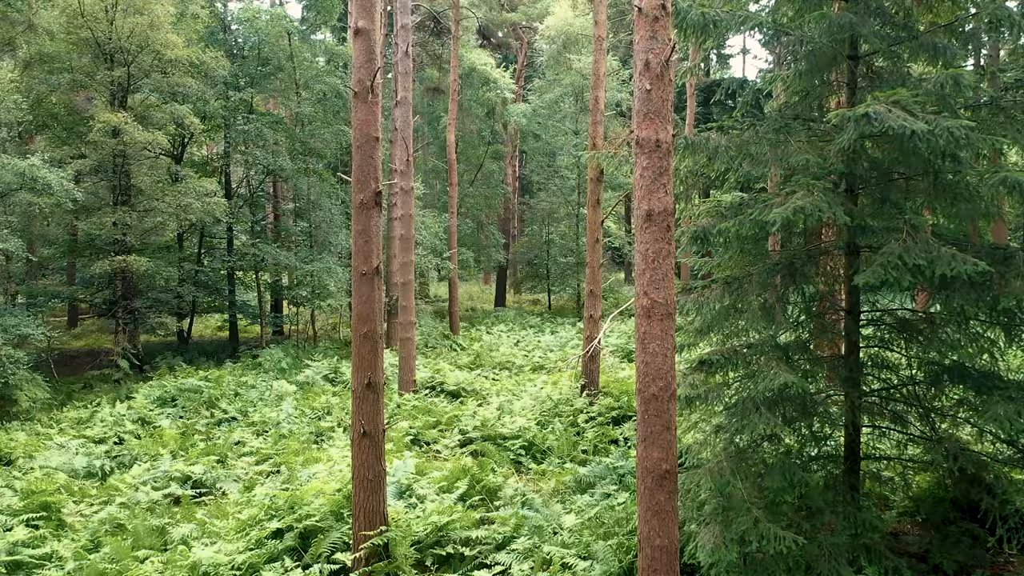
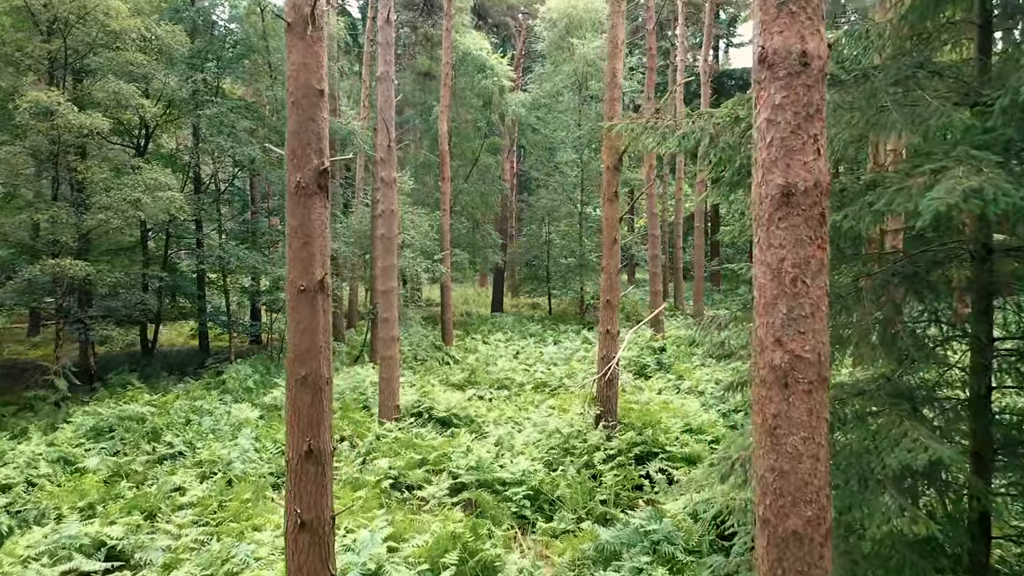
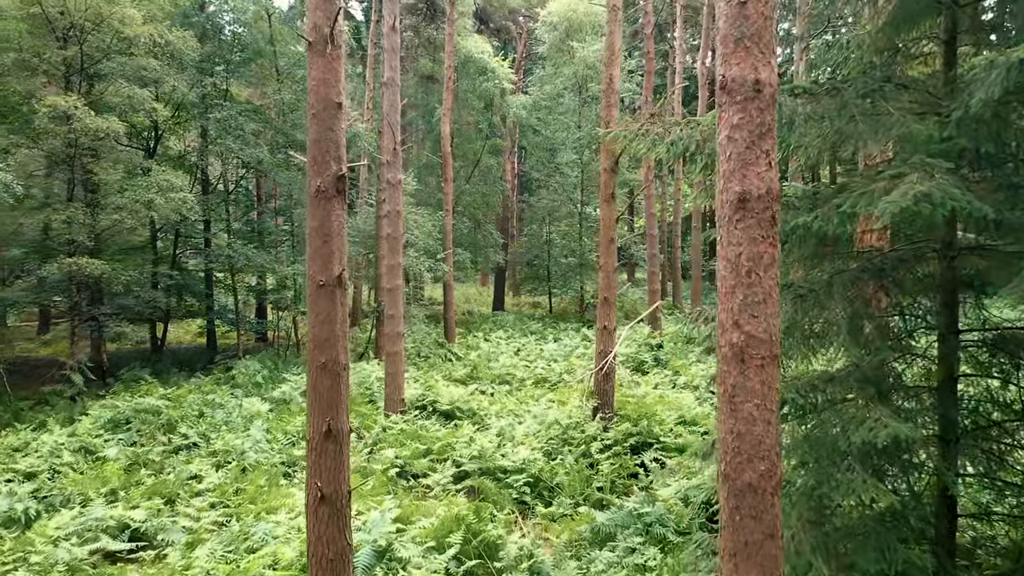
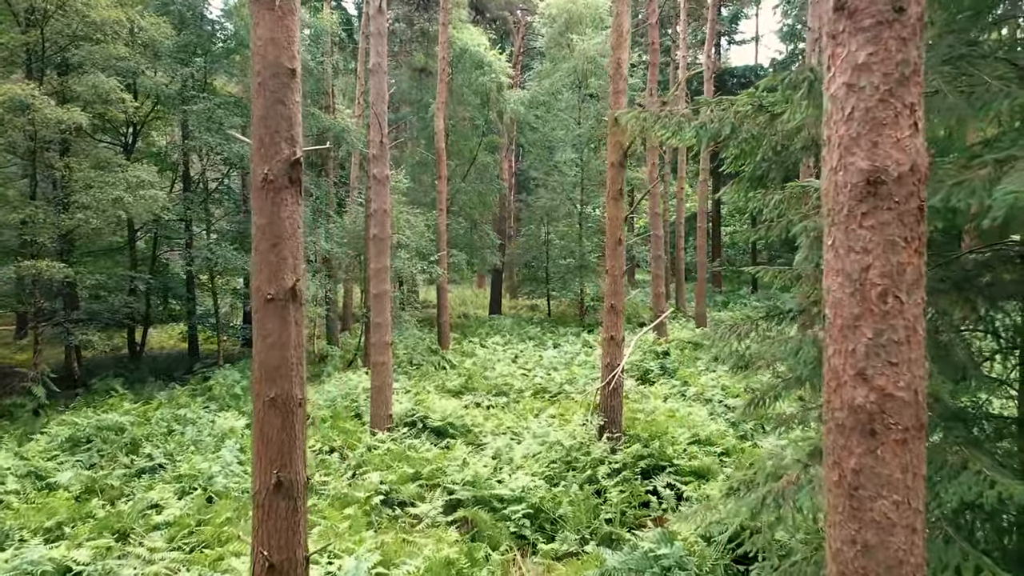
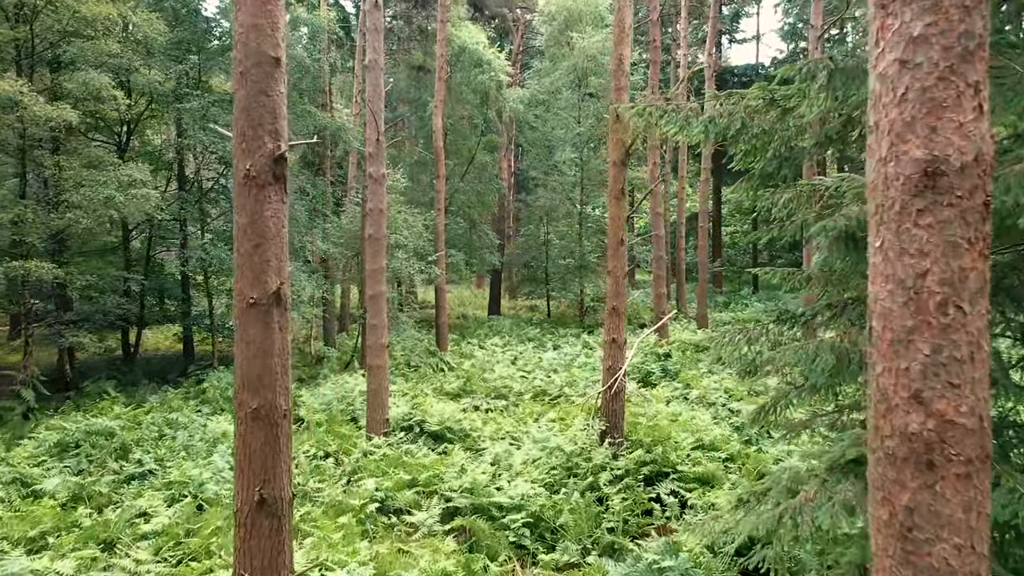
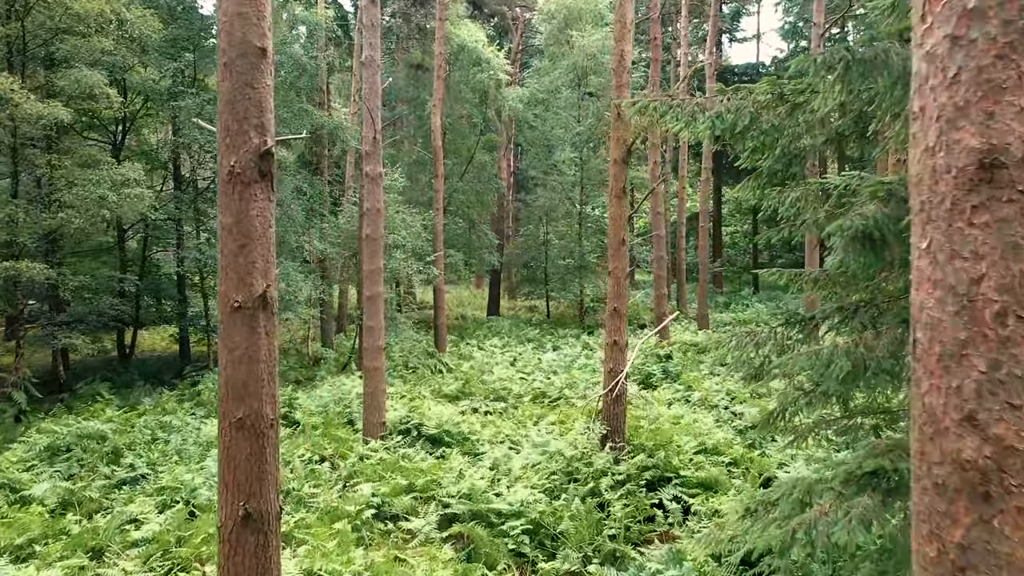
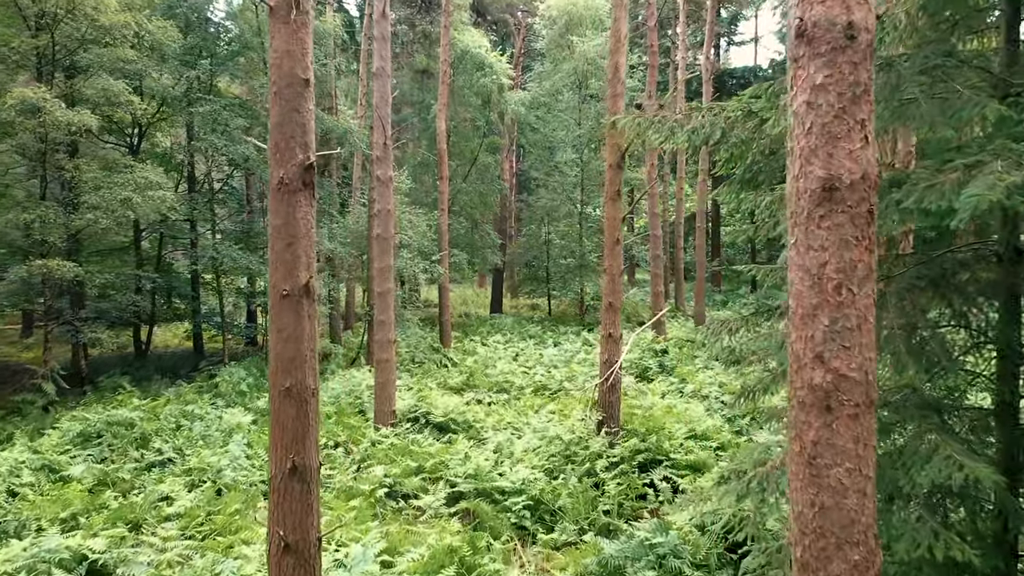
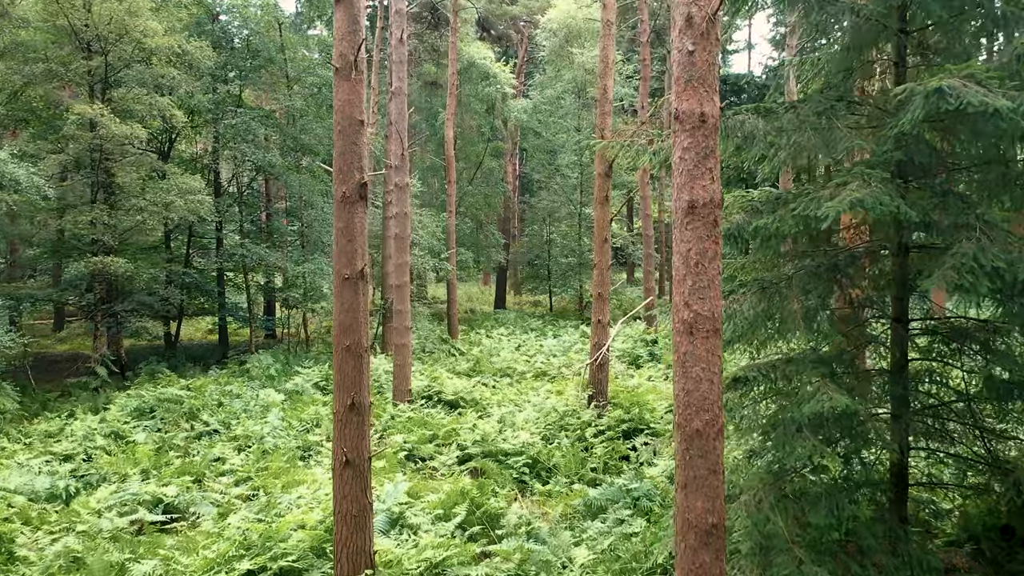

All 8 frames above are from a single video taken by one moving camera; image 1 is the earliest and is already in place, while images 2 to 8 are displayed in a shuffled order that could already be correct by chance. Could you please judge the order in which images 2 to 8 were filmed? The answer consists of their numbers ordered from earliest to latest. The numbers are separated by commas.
8, 3, 2, 7, 4, 5, 6
